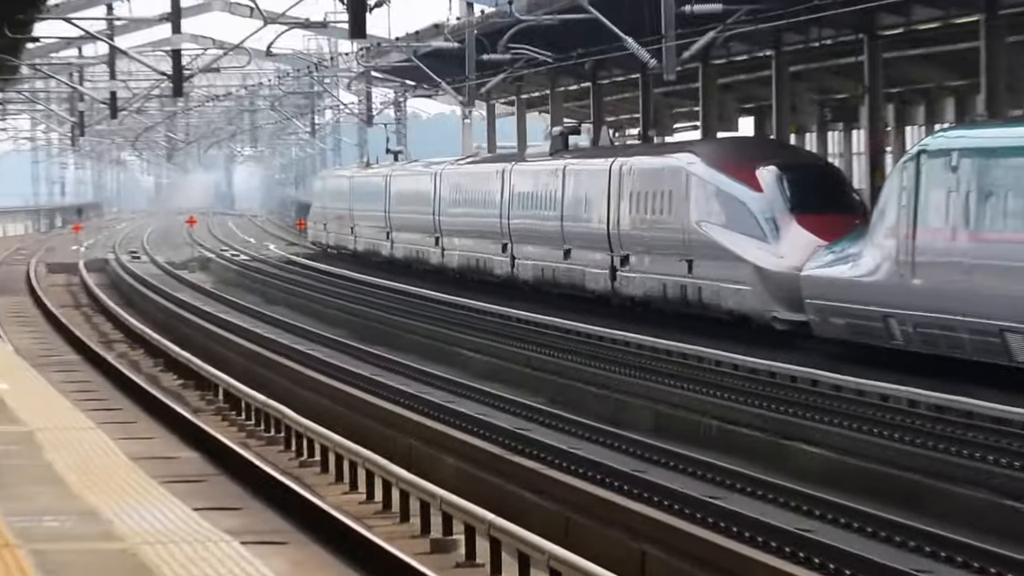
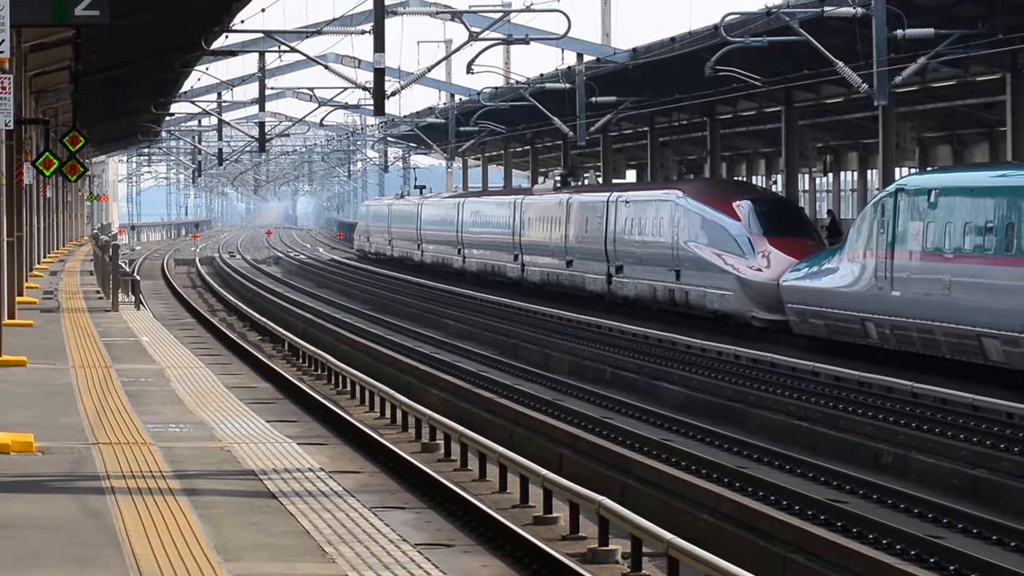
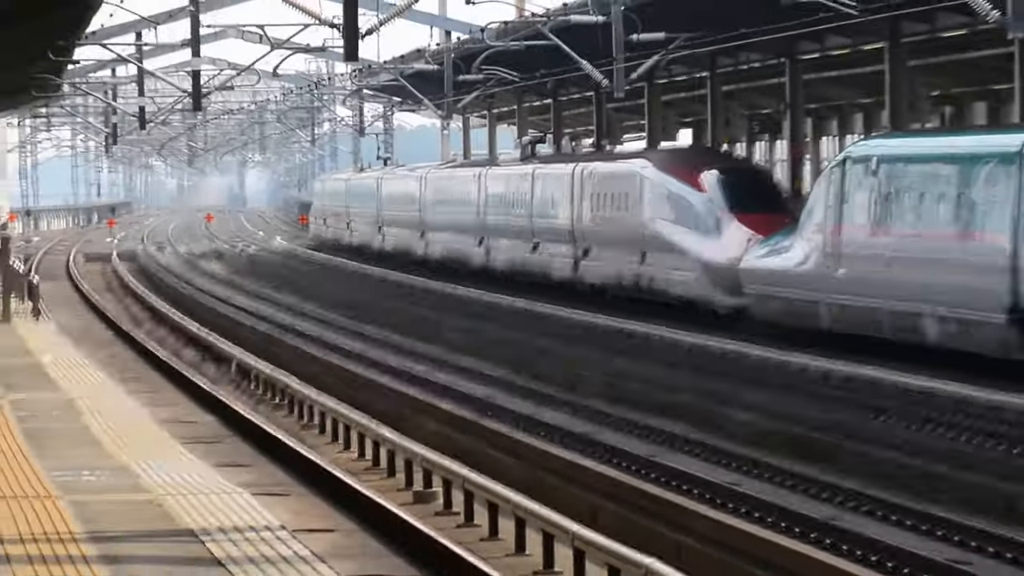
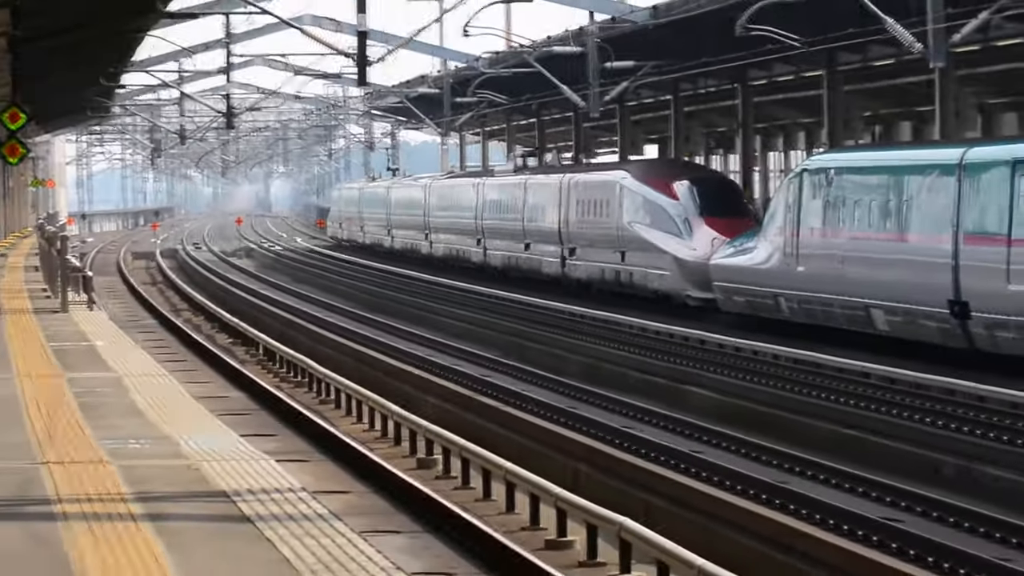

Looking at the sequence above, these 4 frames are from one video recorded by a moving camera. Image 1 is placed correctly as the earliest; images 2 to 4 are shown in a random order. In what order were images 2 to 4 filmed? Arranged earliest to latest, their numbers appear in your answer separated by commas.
3, 4, 2
